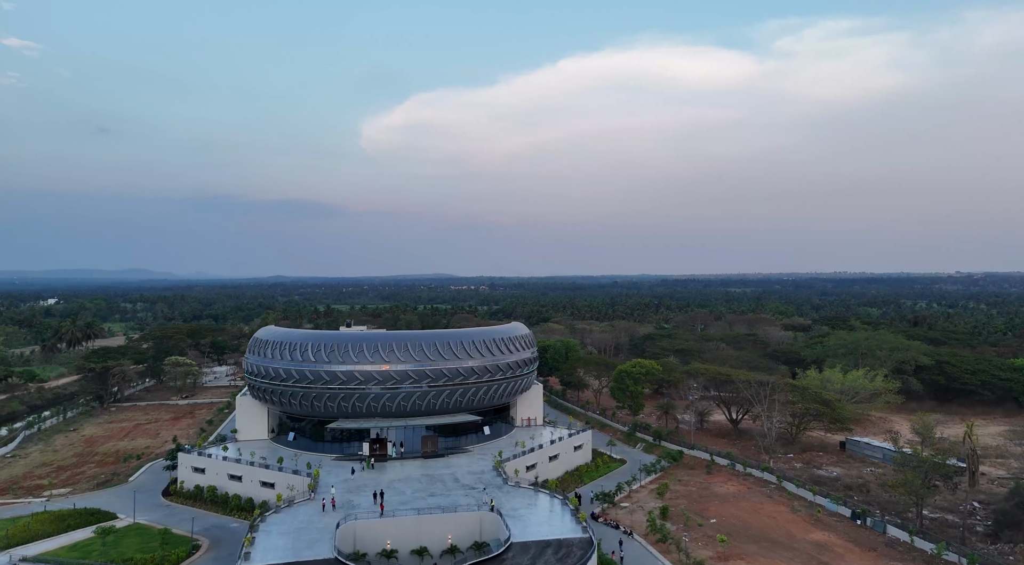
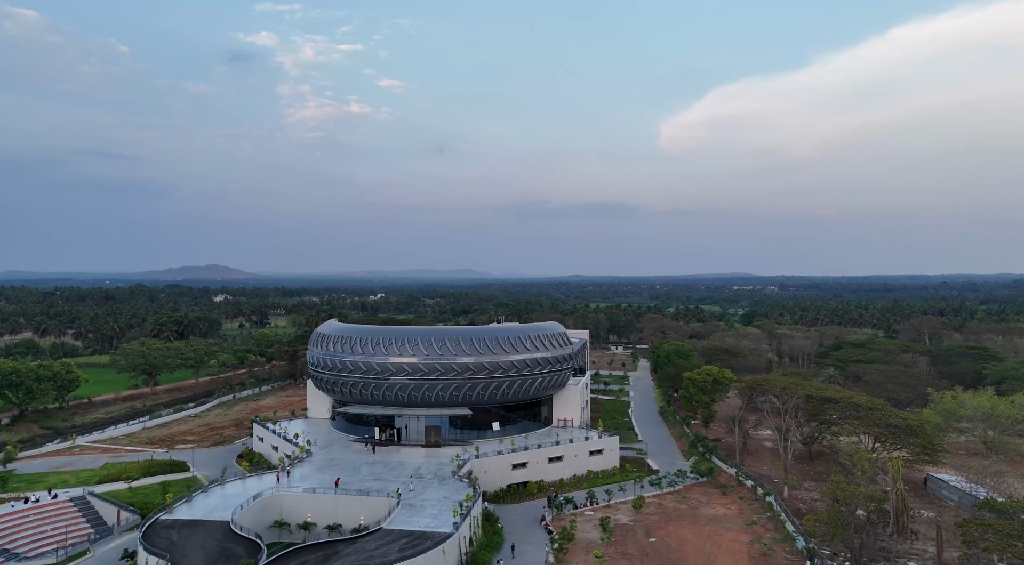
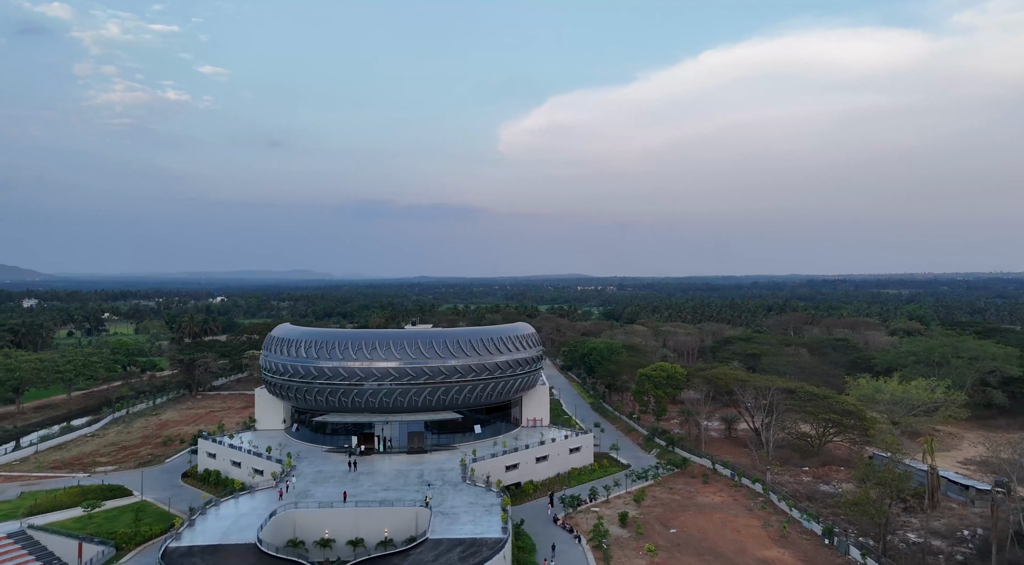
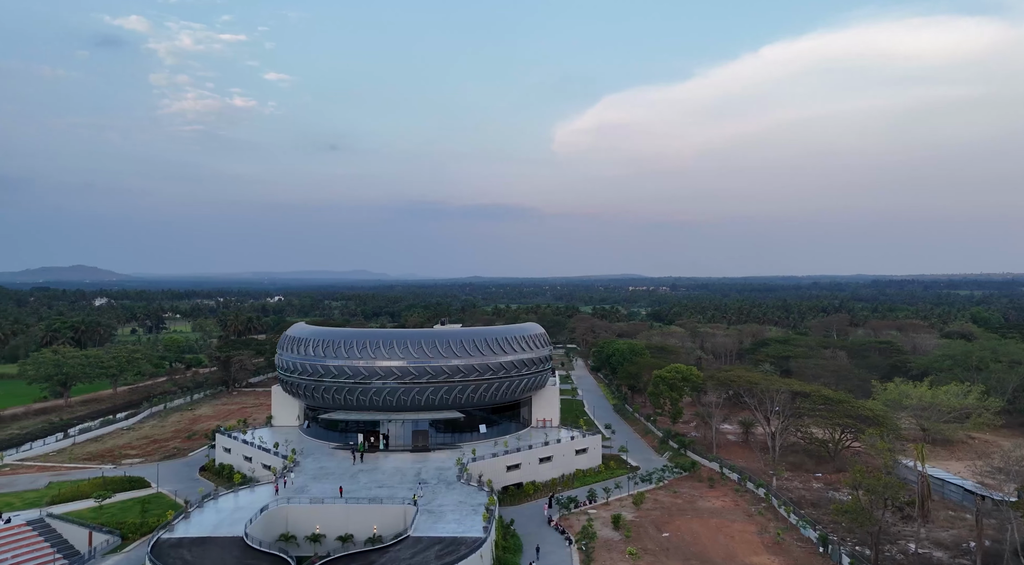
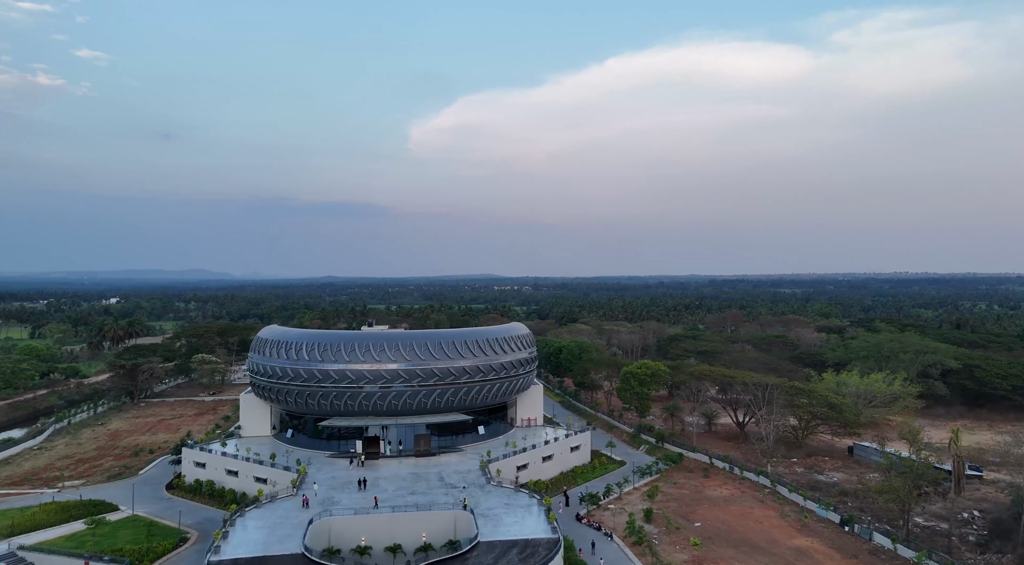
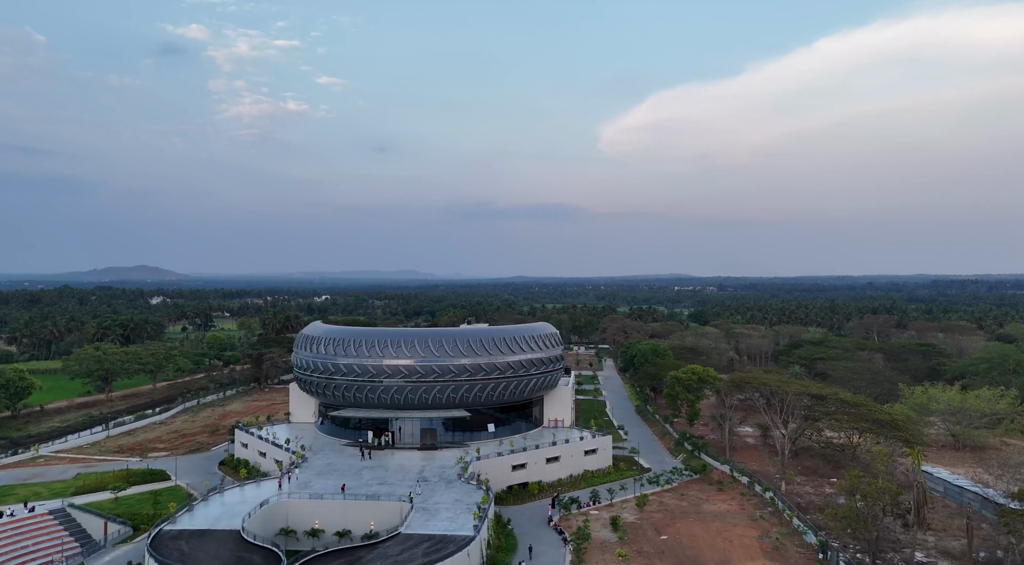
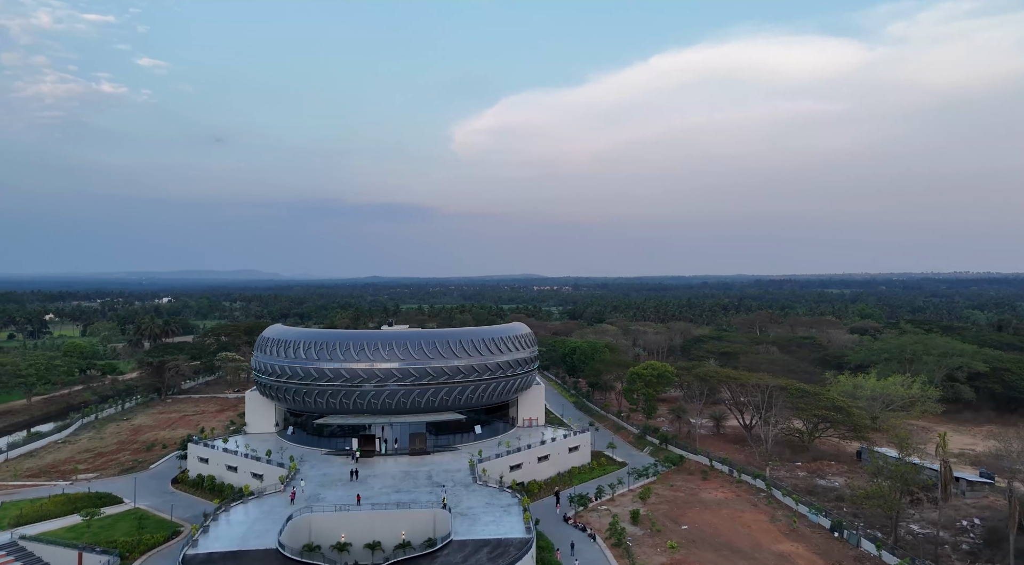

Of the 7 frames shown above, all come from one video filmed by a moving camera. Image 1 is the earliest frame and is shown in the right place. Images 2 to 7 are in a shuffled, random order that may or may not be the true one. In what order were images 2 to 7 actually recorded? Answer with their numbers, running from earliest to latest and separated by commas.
5, 7, 3, 4, 6, 2
